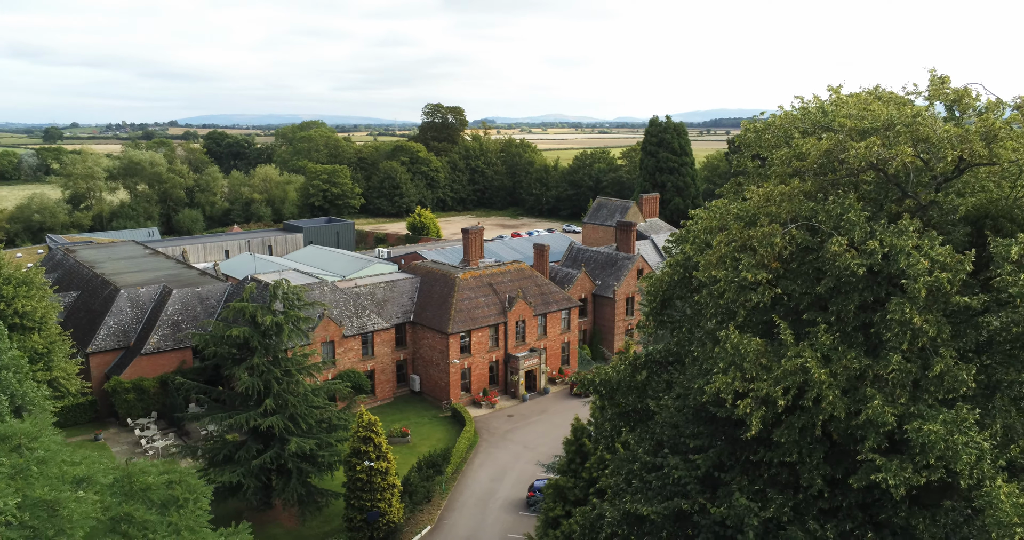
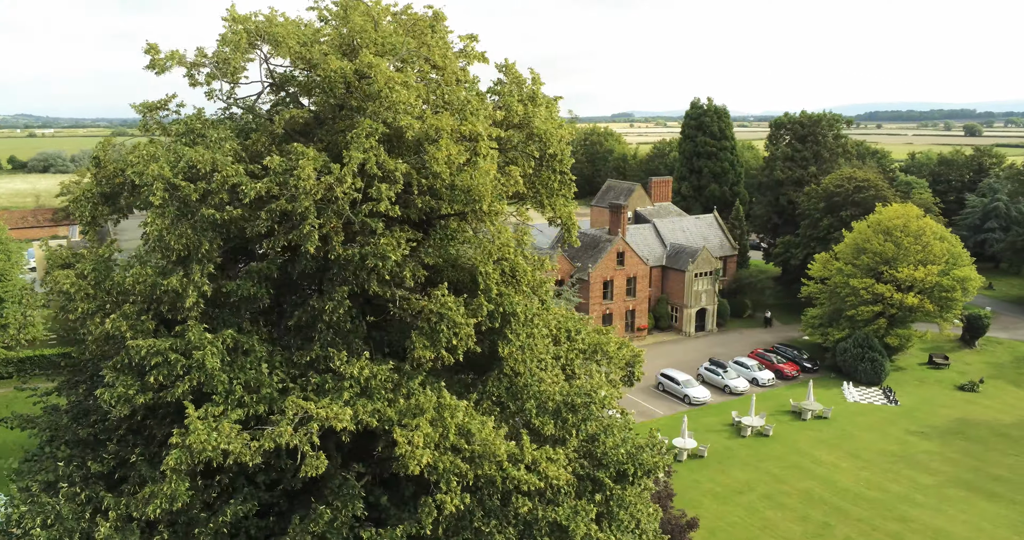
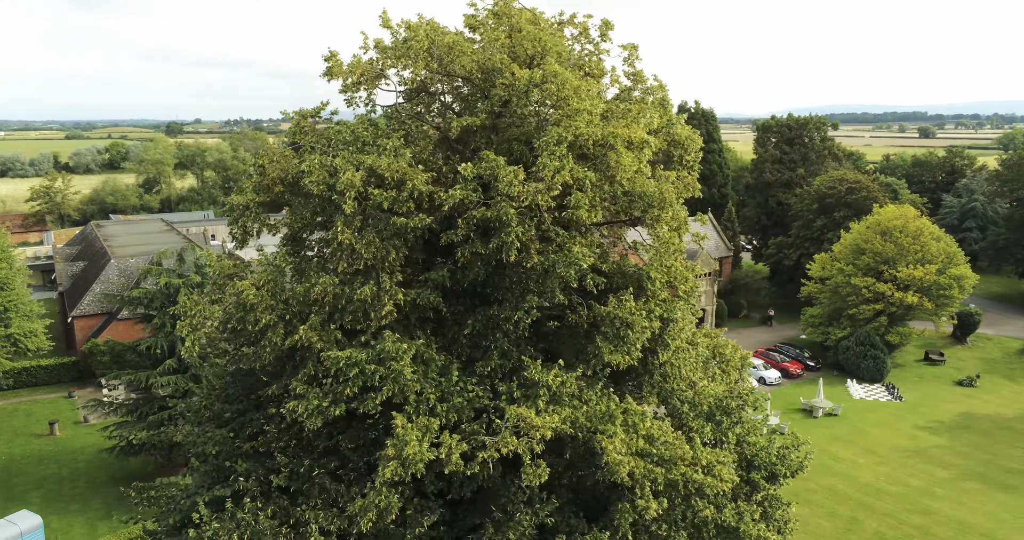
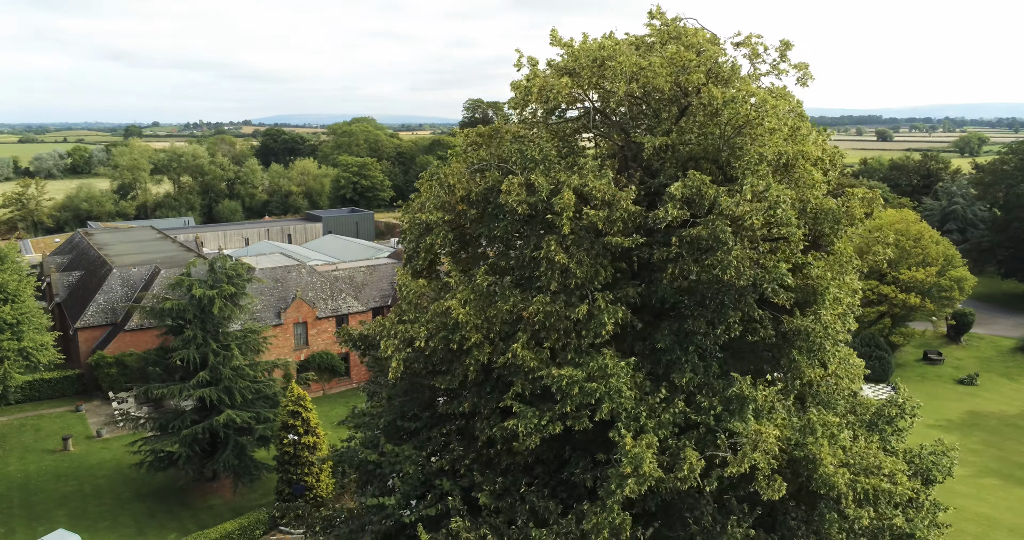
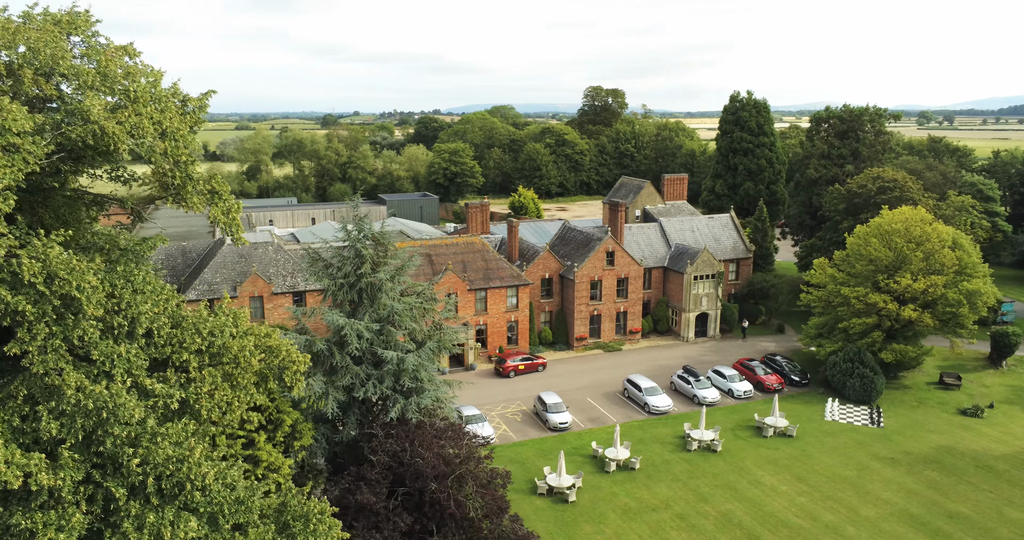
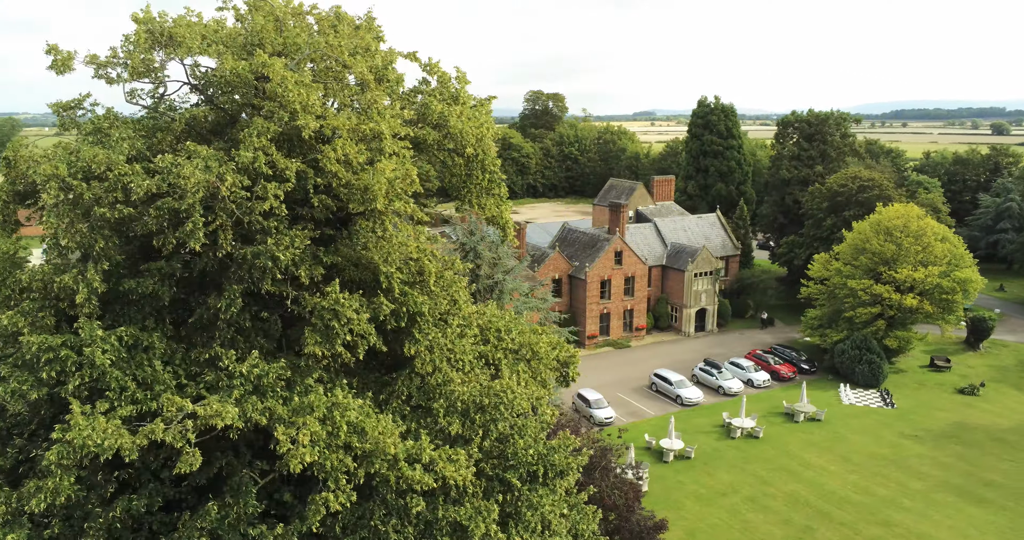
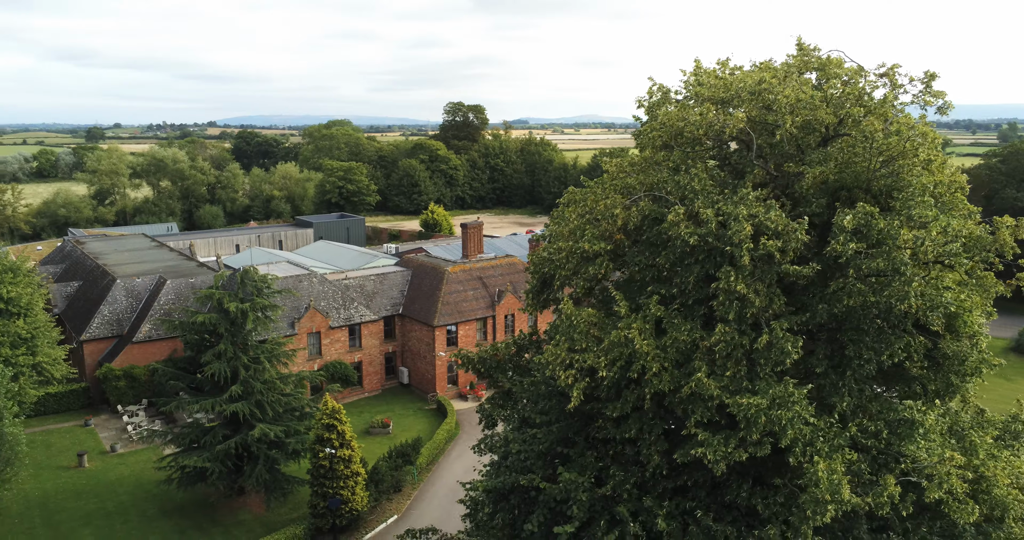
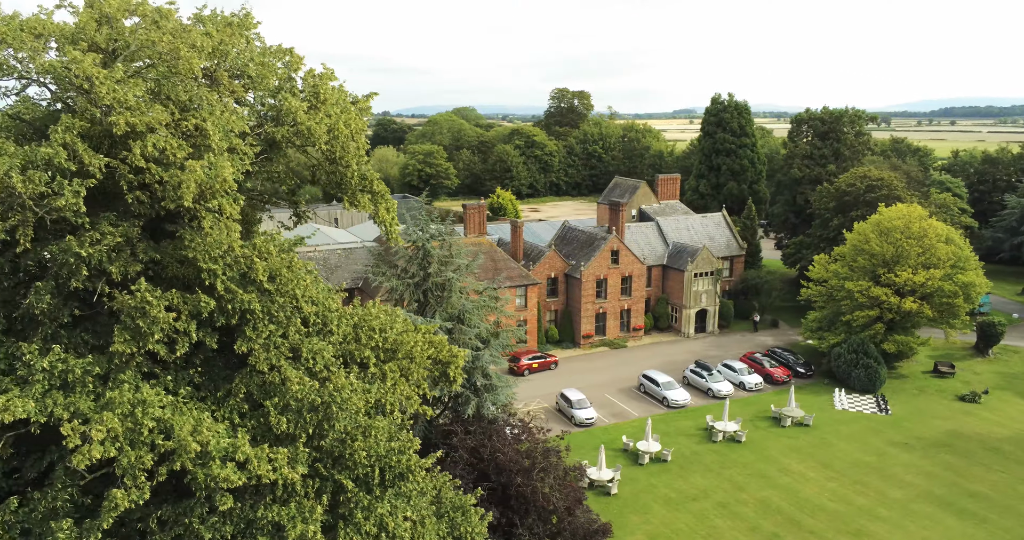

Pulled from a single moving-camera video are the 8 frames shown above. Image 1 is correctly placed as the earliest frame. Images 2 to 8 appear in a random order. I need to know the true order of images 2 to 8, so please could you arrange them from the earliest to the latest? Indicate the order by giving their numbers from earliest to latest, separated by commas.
7, 4, 3, 2, 6, 8, 5
